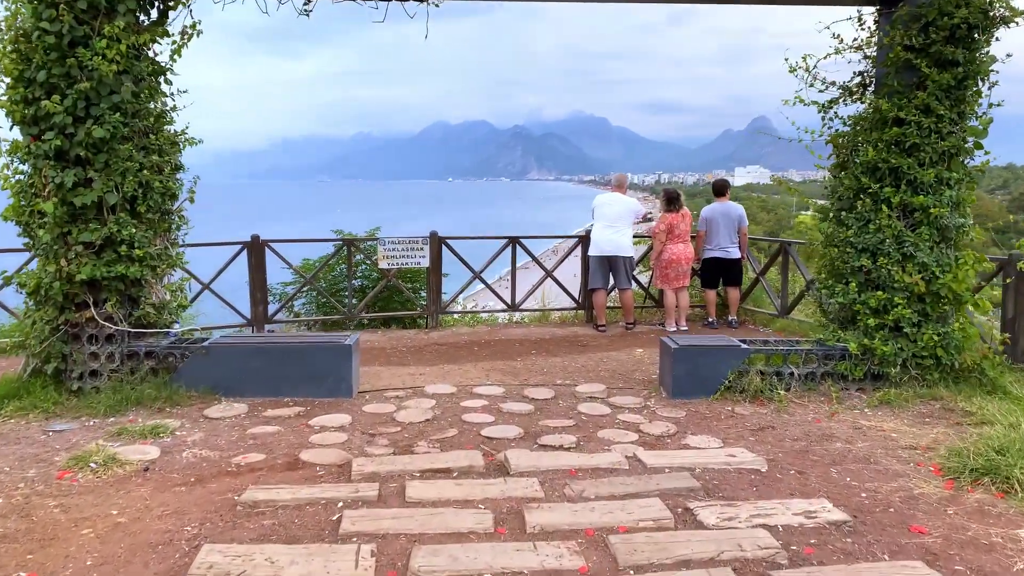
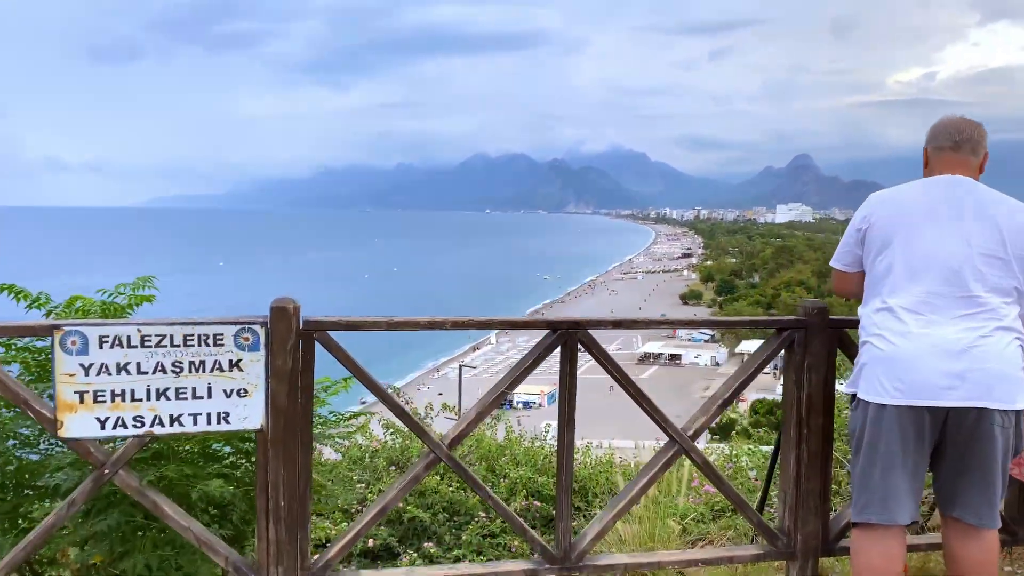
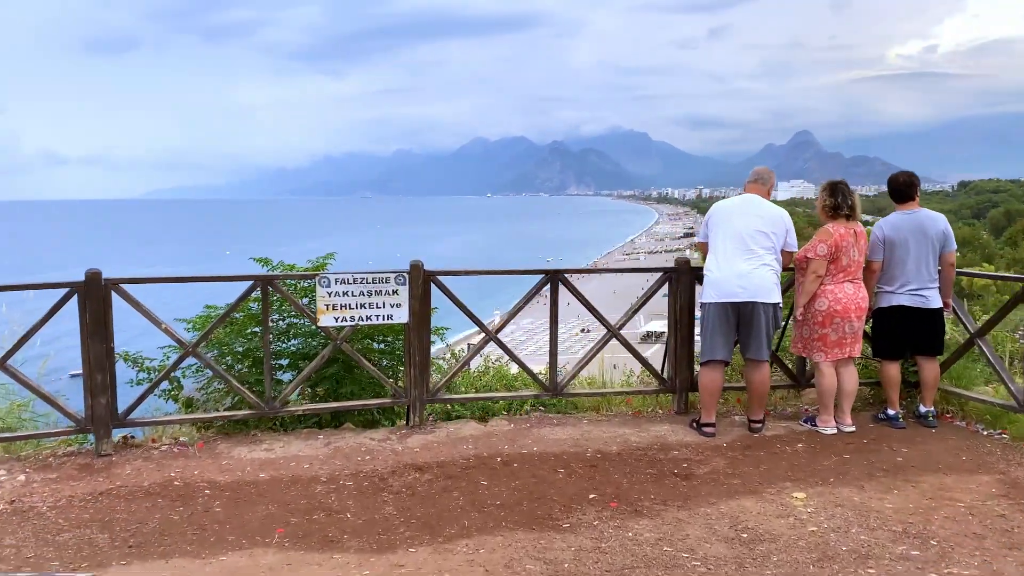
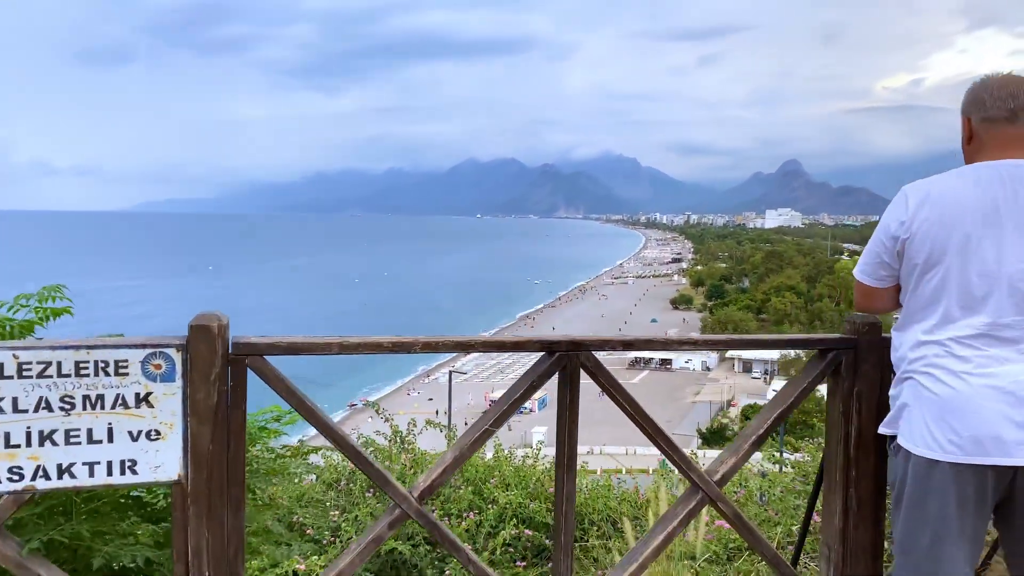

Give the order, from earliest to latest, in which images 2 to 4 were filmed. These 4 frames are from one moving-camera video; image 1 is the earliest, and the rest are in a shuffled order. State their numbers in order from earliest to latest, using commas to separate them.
3, 2, 4
